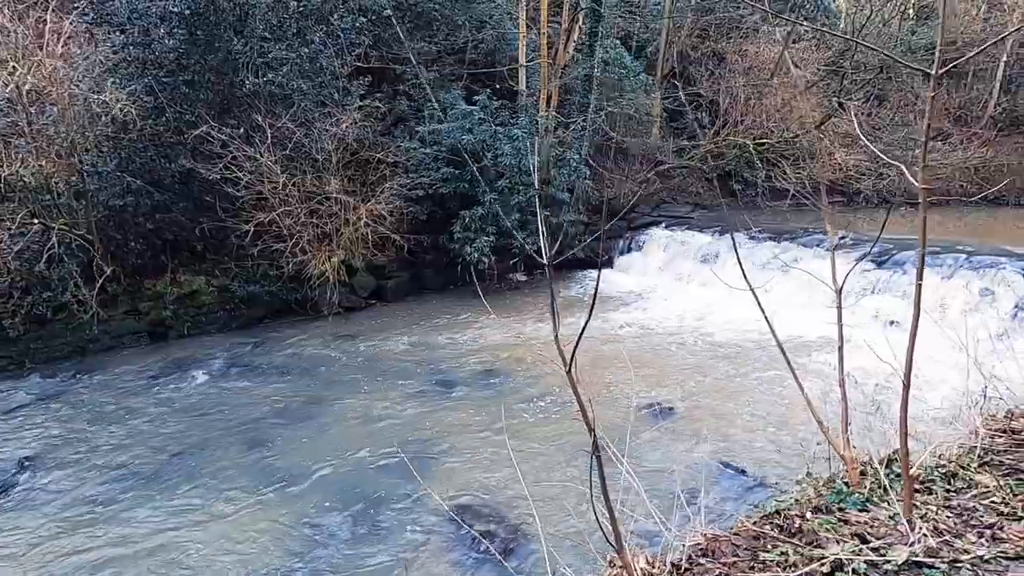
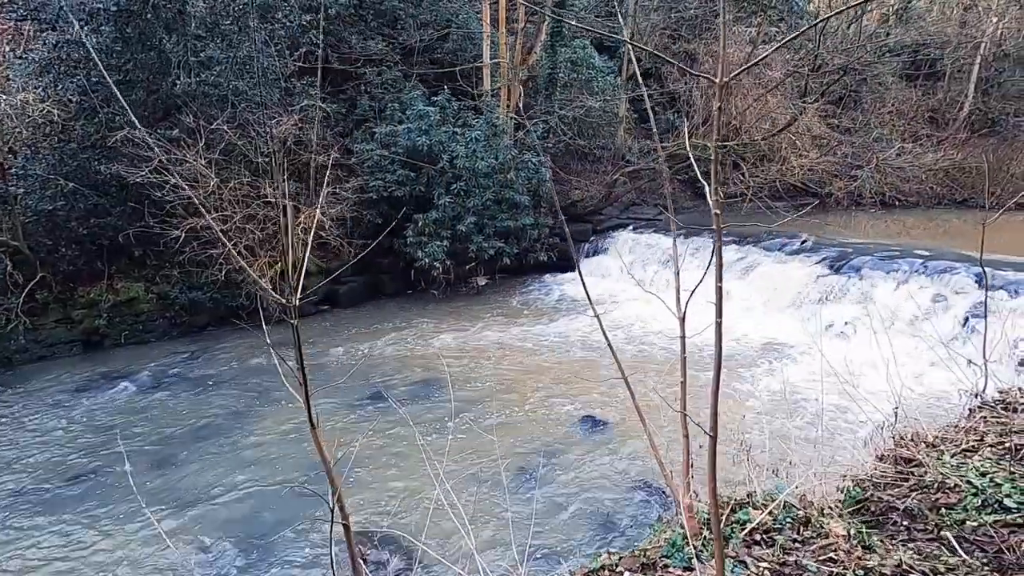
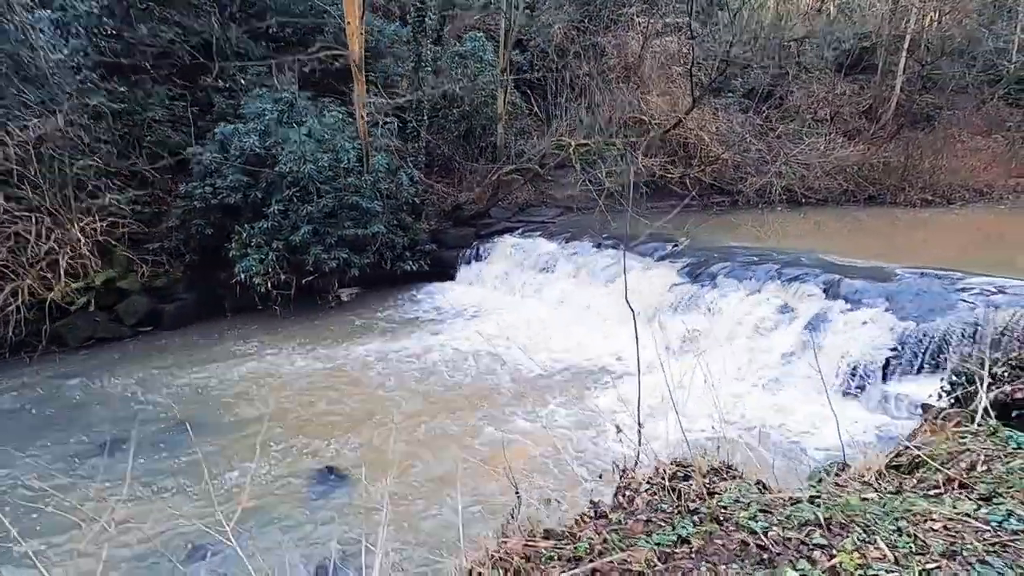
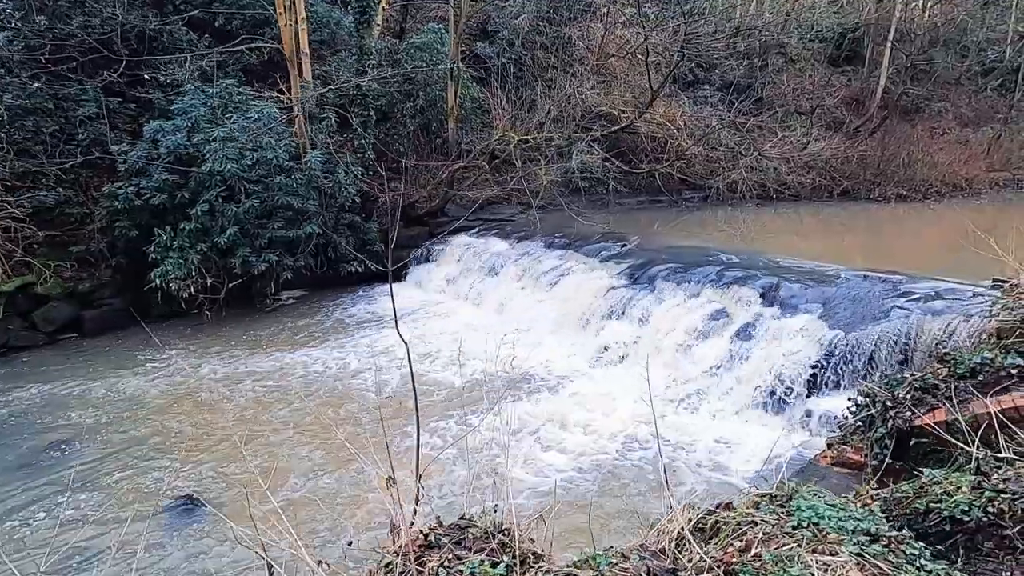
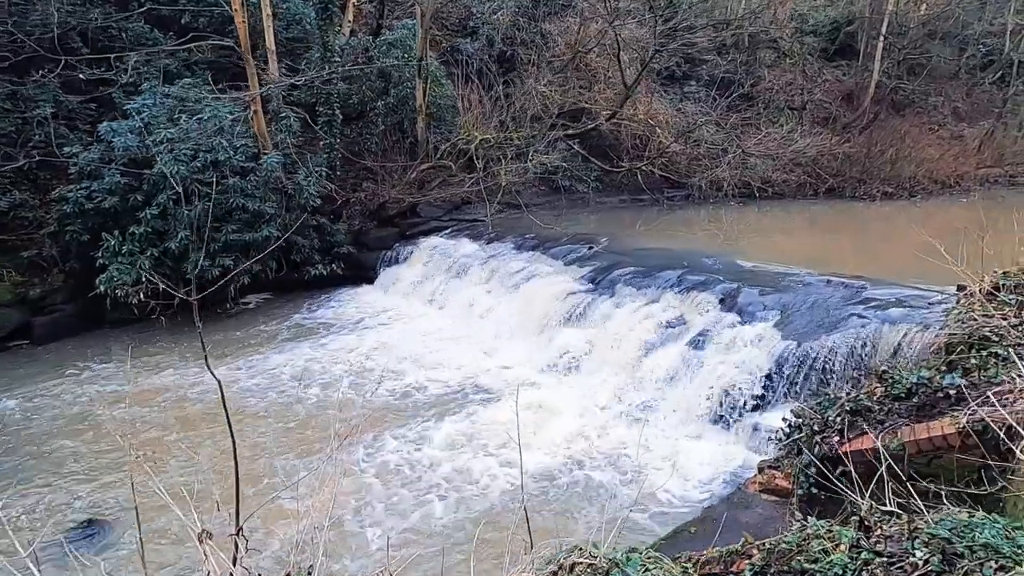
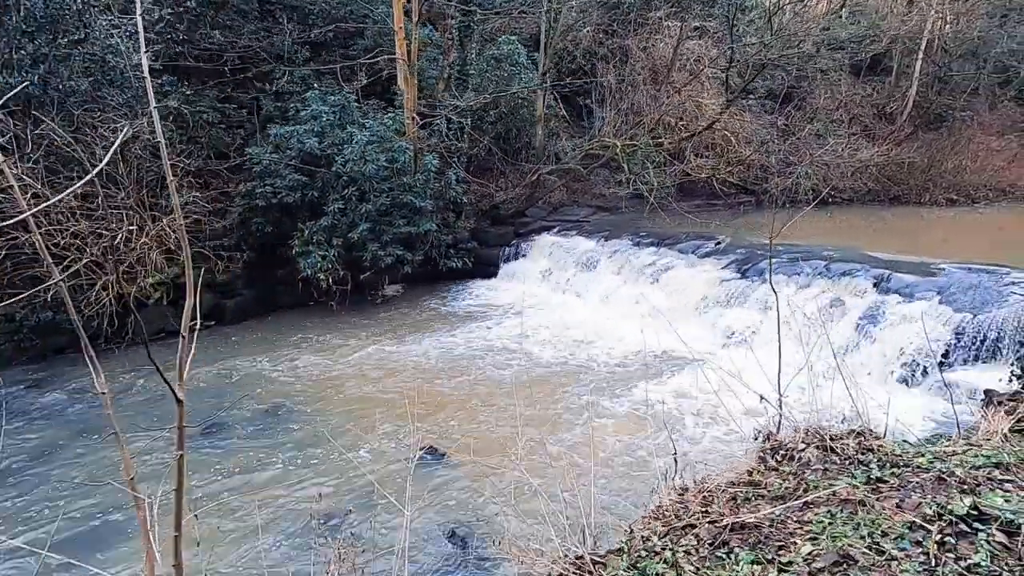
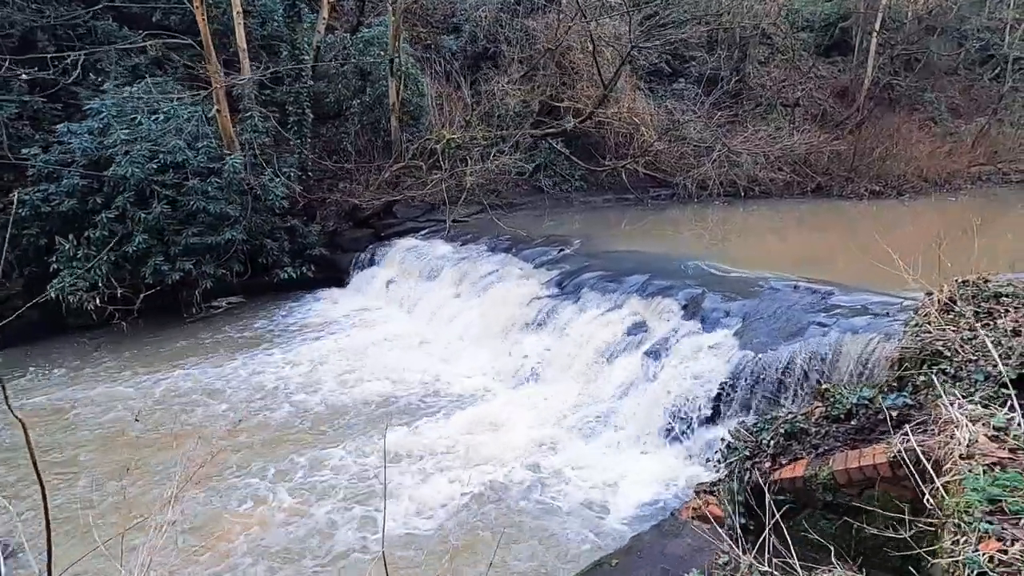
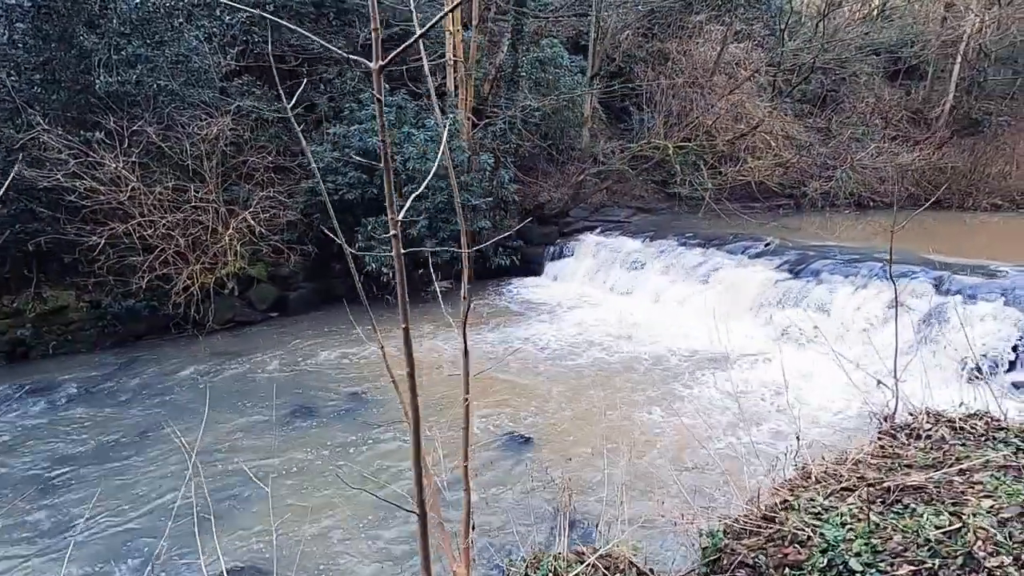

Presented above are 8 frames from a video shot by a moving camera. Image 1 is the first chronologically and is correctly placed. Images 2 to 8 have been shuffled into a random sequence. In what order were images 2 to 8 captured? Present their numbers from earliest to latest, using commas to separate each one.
2, 8, 6, 3, 4, 5, 7
